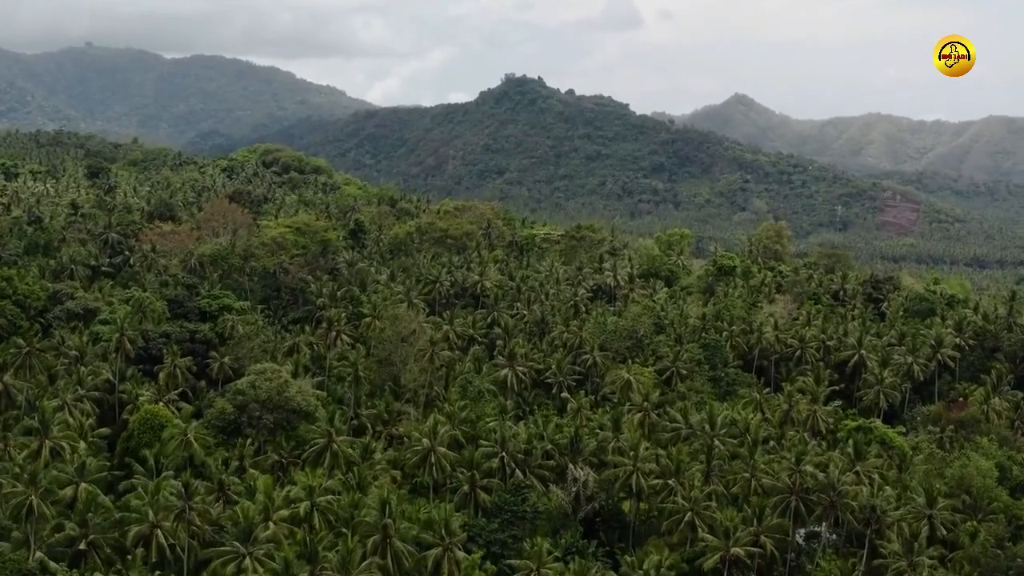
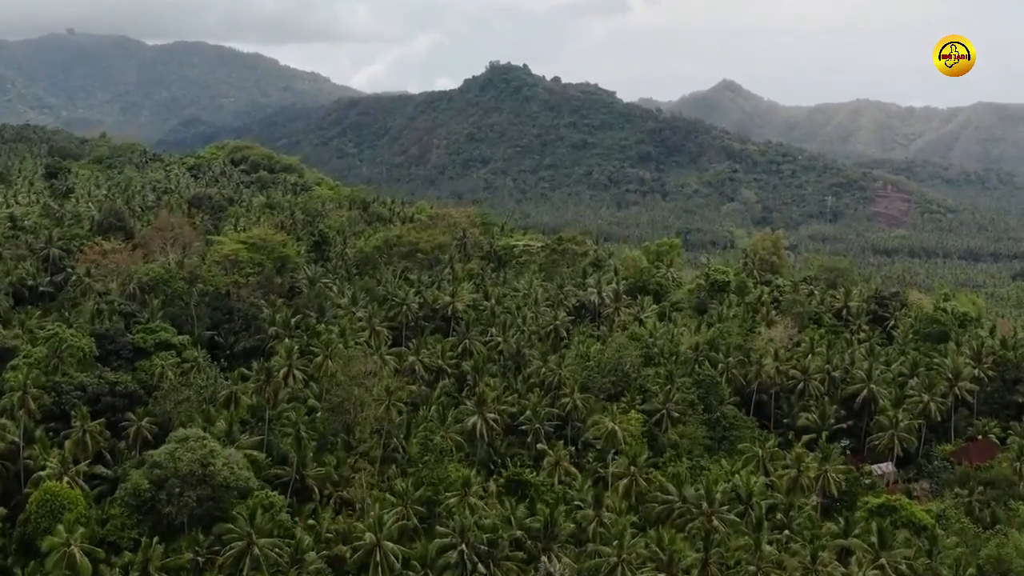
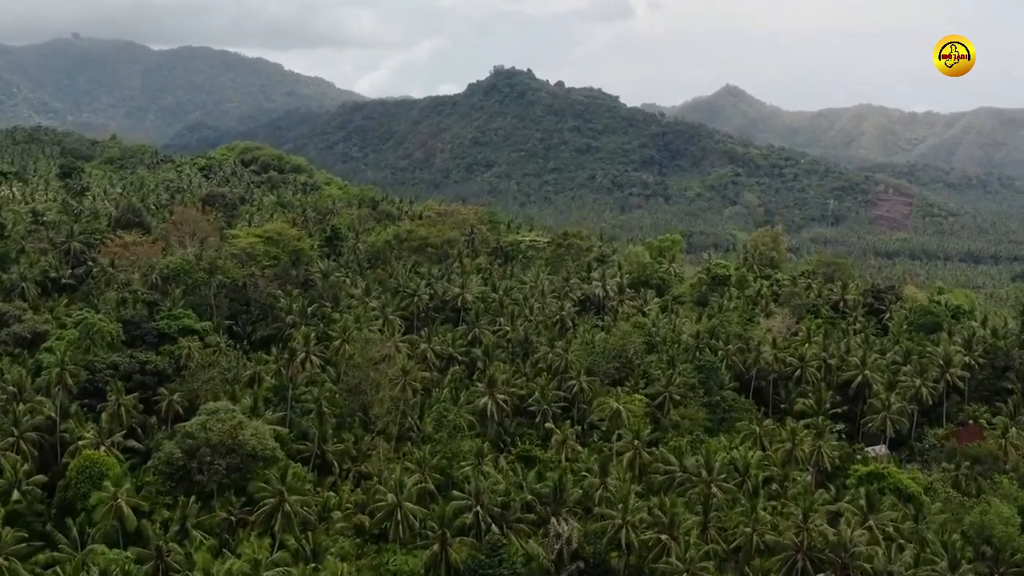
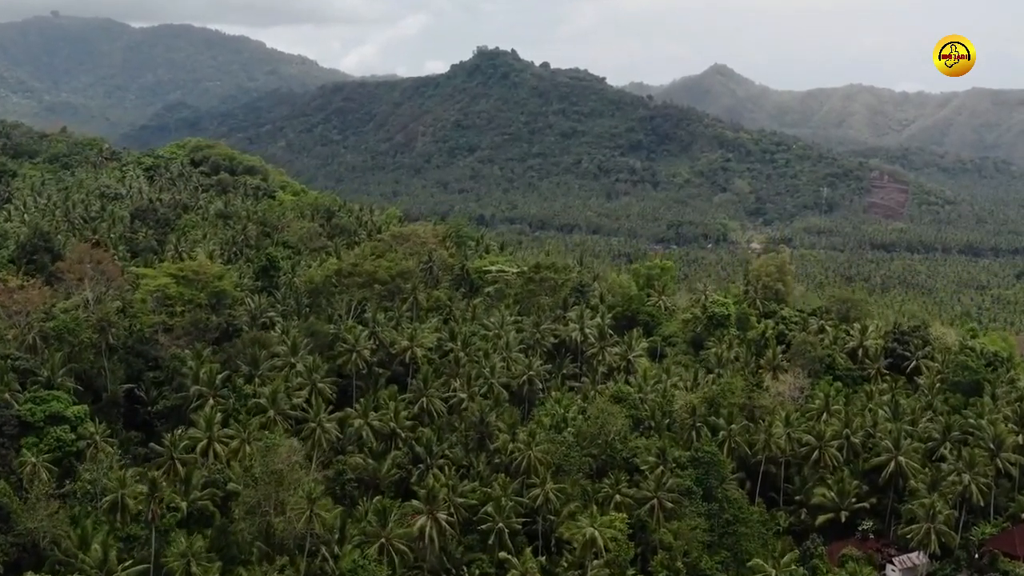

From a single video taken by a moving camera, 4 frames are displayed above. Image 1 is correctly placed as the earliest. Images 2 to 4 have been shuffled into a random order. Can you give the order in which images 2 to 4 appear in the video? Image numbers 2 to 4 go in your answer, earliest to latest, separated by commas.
3, 2, 4
